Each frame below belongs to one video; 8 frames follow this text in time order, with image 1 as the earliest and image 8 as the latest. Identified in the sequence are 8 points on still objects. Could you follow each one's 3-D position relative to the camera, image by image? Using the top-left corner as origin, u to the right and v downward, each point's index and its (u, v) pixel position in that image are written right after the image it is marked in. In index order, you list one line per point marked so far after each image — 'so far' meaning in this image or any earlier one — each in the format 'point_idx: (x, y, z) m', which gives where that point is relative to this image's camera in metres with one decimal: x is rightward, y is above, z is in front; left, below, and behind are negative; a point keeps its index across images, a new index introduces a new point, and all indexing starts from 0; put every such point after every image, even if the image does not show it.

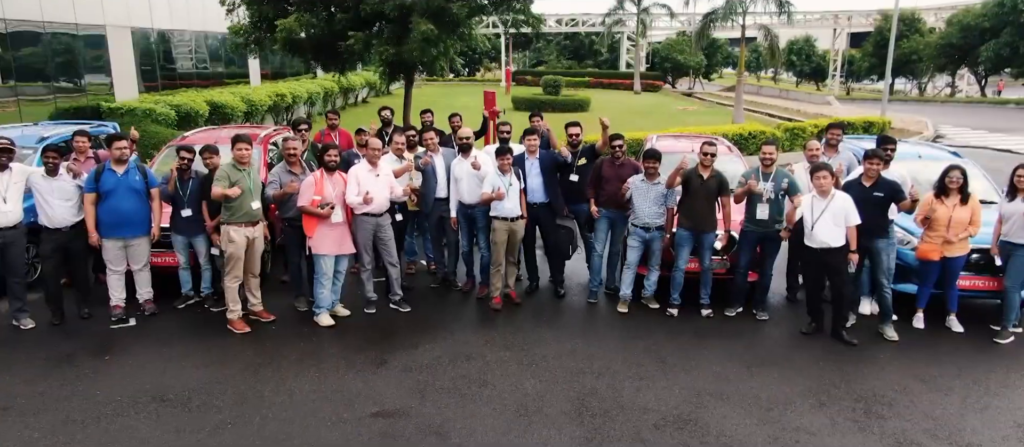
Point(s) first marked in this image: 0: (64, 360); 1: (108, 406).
0: (-3.5, -1.1, +4.9) m
1: (-2.8, -1.3, +4.2) m
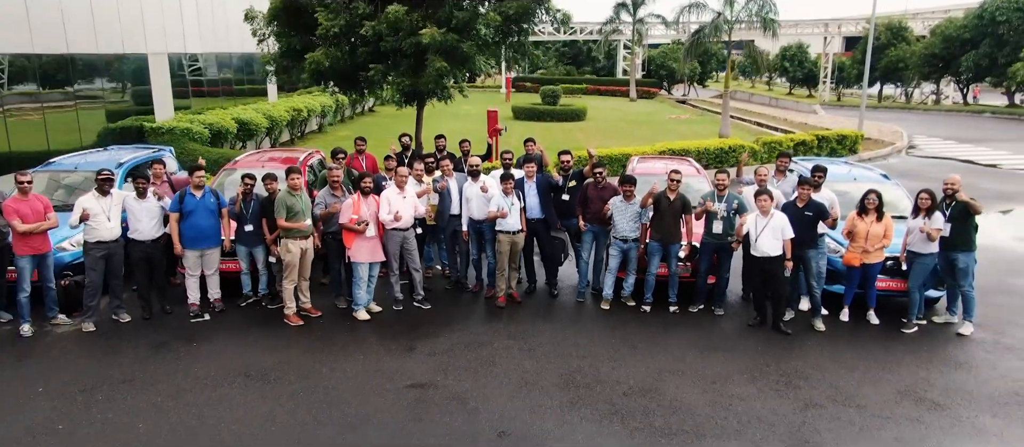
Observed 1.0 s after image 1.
0: (-3.5, -1.2, +6.1) m
1: (-2.7, -1.5, +5.5) m
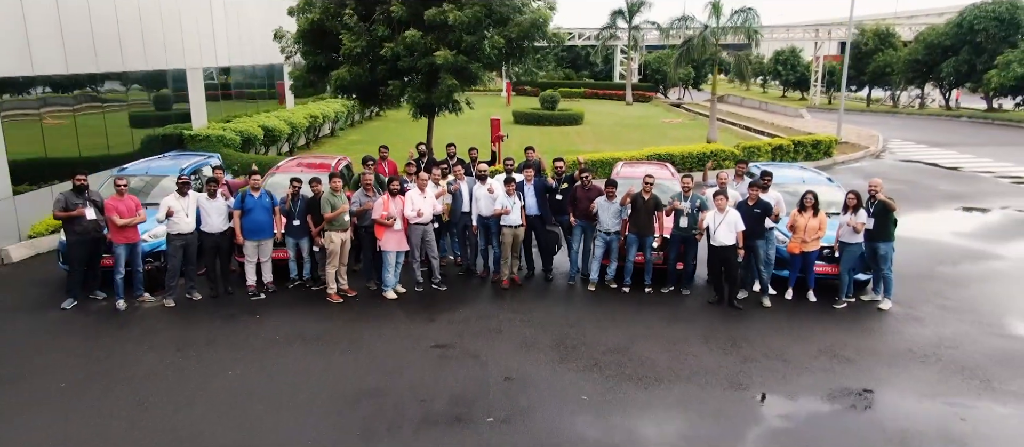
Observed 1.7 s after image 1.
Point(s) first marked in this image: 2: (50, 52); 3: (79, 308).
0: (-3.5, -1.2, +7.5) m
1: (-2.7, -1.4, +6.9) m
2: (-7.8, +2.9, +10.2) m
3: (-5.4, -1.1, +7.6) m
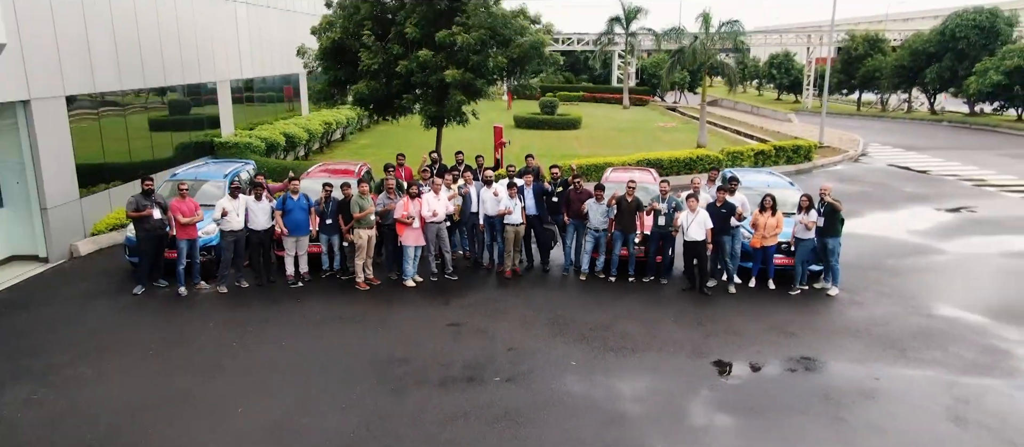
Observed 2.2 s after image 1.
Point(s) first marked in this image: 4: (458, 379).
0: (-3.5, -1.2, +8.9) m
1: (-2.7, -1.4, +8.2) m
2: (-7.8, +2.9, +11.6) m
3: (-5.4, -1.0, +9.0) m
4: (-0.6, -1.8, +6.8) m
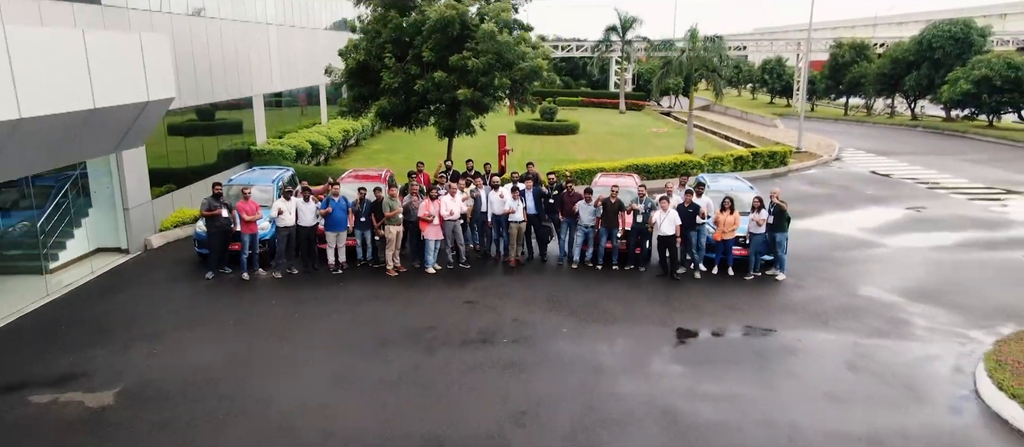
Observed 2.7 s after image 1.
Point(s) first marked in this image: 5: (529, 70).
0: (-3.4, -1.1, +10.8) m
1: (-2.6, -1.3, +10.1) m
2: (-7.7, +3.0, +13.5) m
3: (-5.3, -1.0, +10.9) m
4: (-0.5, -1.7, +8.7) m
5: (+0.4, +3.8, +14.9) m
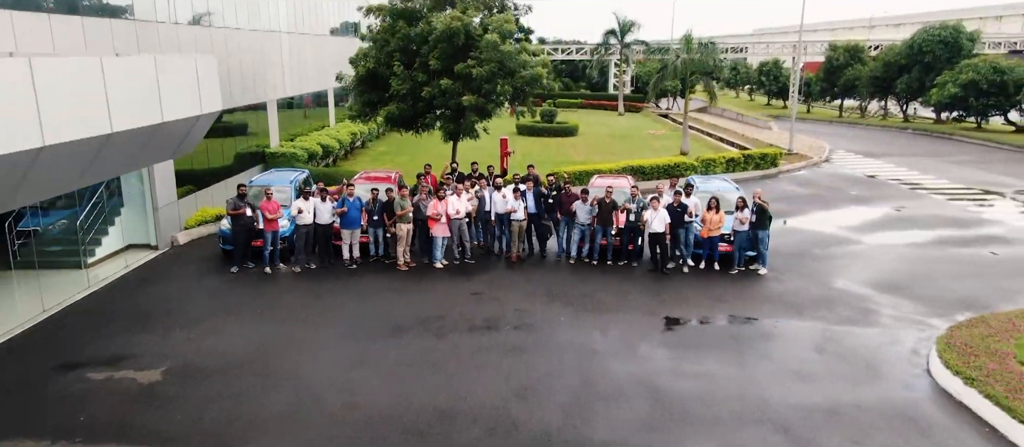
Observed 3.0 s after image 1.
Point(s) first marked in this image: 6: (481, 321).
0: (-3.4, -1.1, +11.7) m
1: (-2.6, -1.3, +11.0) m
2: (-7.7, +3.0, +14.4) m
3: (-5.3, -1.0, +11.8) m
4: (-0.5, -1.7, +9.6) m
5: (+0.4, +3.8, +15.8) m
6: (-0.5, -1.6, +9.8) m
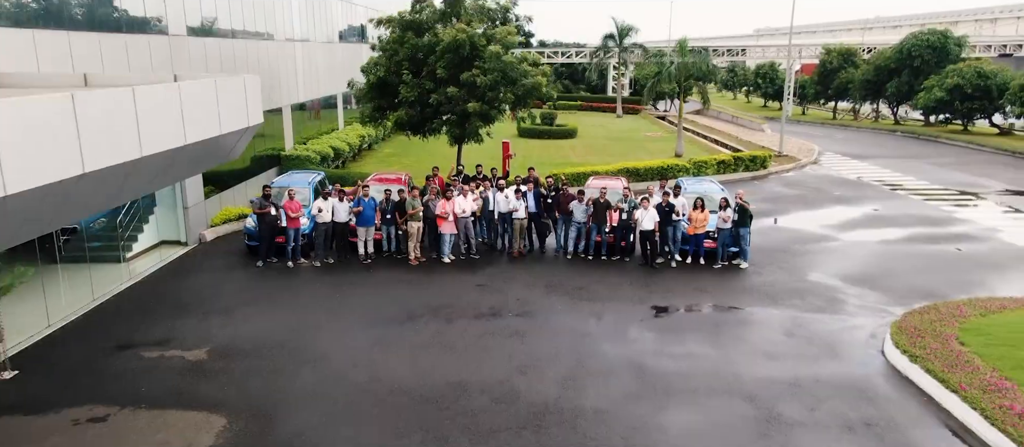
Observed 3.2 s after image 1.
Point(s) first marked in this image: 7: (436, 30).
0: (-3.3, -1.0, +12.8) m
1: (-2.5, -1.2, +12.1) m
2: (-7.7, +3.1, +15.5) m
3: (-5.3, -0.9, +12.9) m
4: (-0.5, -1.6, +10.6) m
5: (+0.5, +3.9, +16.9) m
6: (-0.5, -1.6, +10.9) m
7: (-2.1, +5.4, +16.9) m
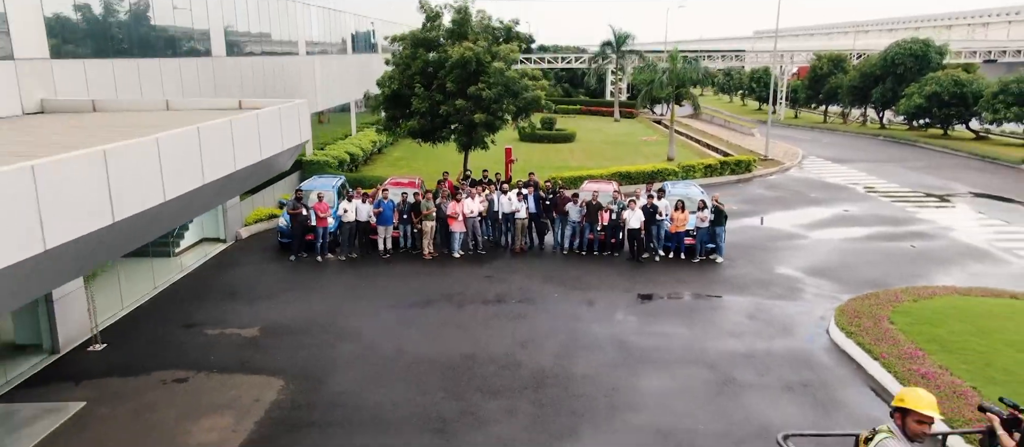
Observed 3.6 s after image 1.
0: (-3.3, -1.0, +14.5) m
1: (-2.5, -1.2, +13.8) m
2: (-7.6, +3.1, +17.2) m
3: (-5.2, -0.9, +14.6) m
4: (-0.4, -1.6, +12.3) m
5: (+0.6, +3.9, +18.6) m
6: (-0.4, -1.5, +12.6) m
7: (-2.1, +5.5, +18.6) m
